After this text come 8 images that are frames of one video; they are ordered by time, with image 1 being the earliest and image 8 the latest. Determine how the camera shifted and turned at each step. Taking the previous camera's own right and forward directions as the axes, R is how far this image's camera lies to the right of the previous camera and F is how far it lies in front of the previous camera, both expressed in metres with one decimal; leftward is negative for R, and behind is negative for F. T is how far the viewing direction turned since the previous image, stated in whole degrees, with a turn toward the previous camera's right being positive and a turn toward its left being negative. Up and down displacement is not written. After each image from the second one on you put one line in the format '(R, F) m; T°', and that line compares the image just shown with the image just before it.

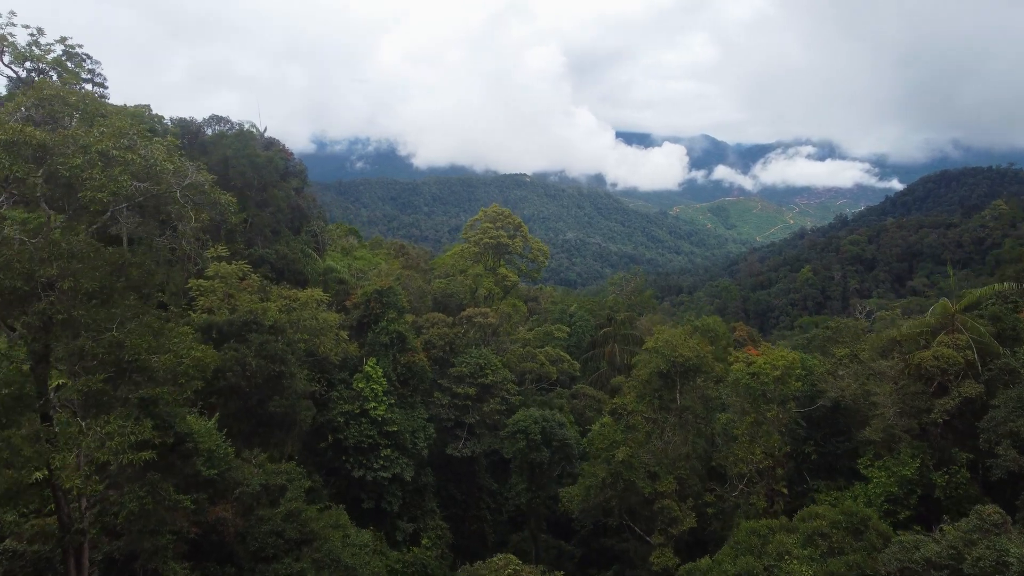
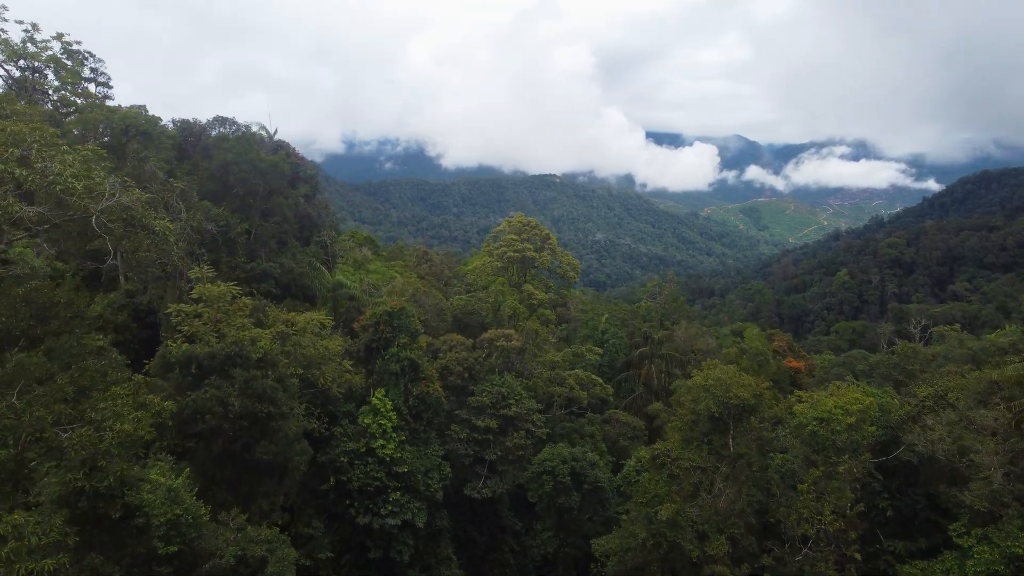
(+0.1, +2.2) m; -2°
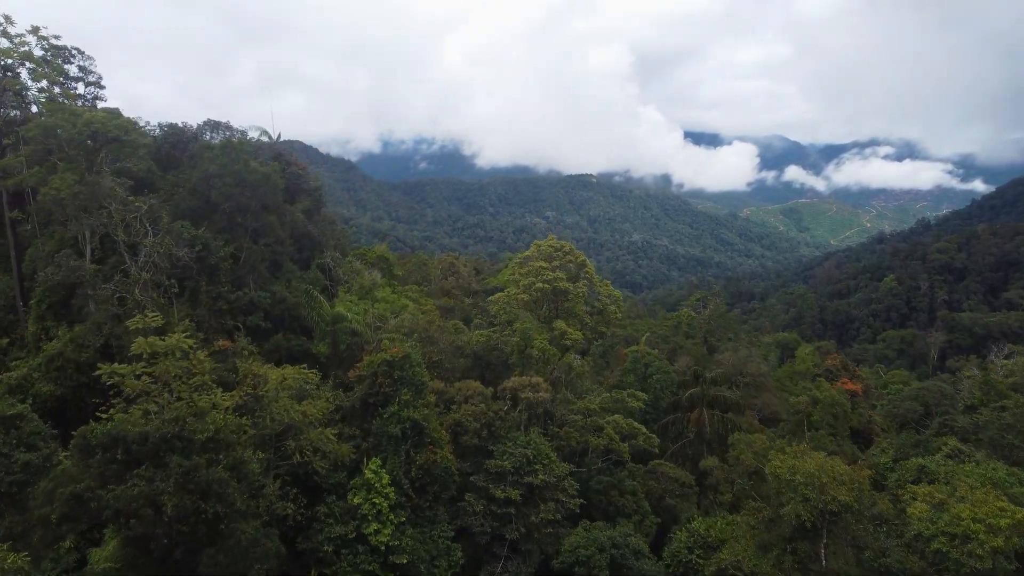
(+0.1, +3.2) m; -3°
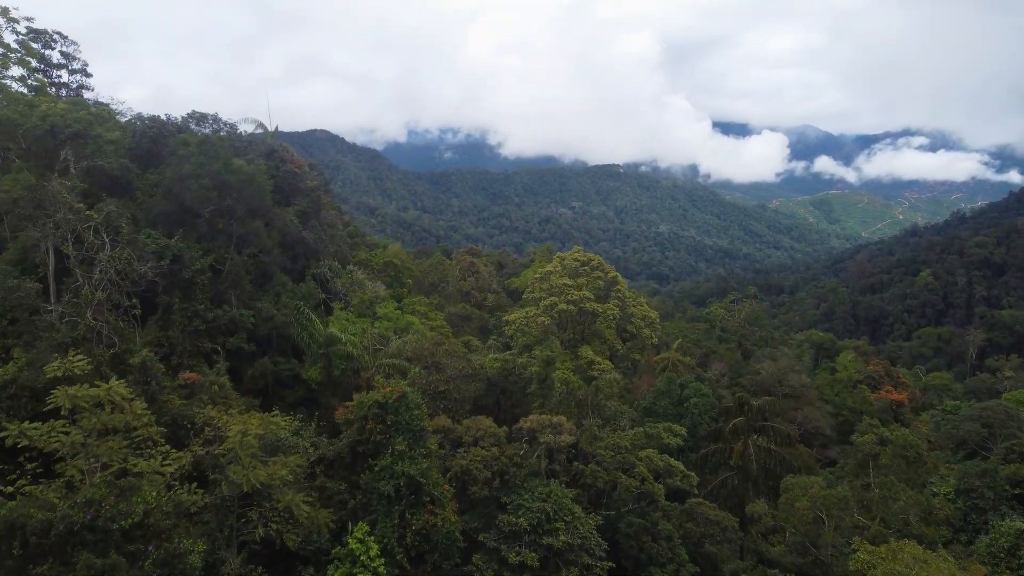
(+0.1, +2.4) m; -2°
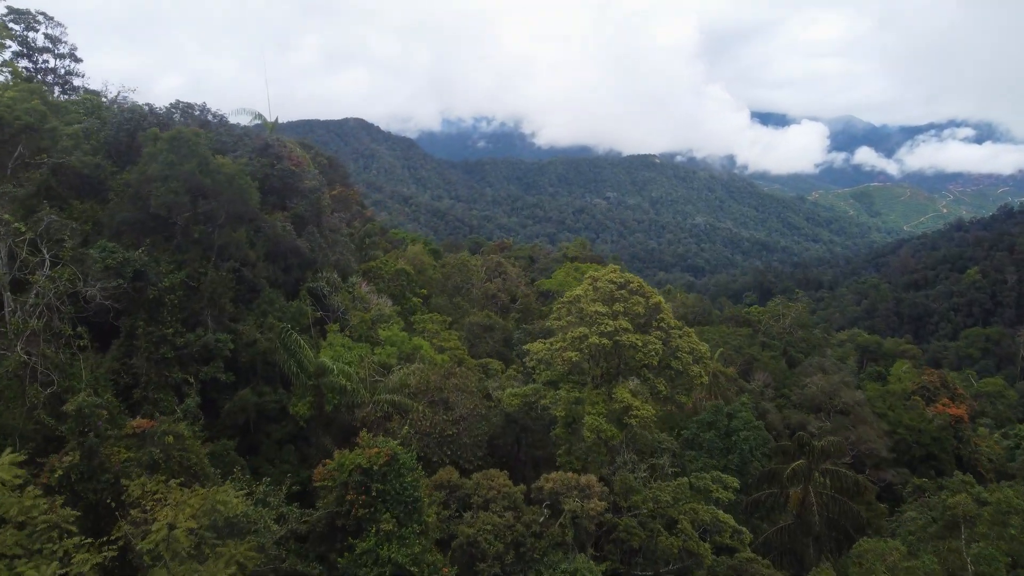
(+0.2, +2.5) m; -2°
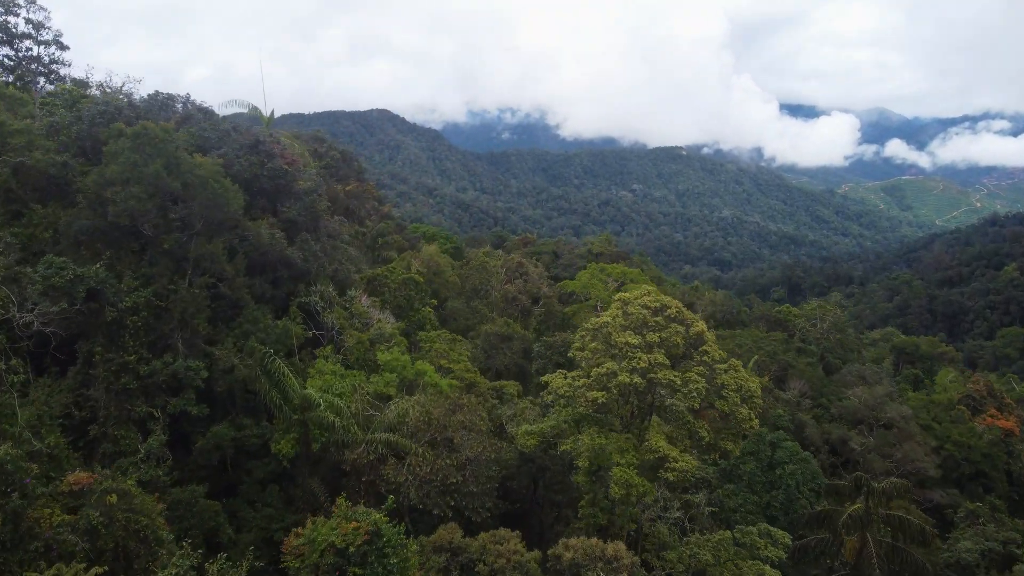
(+0.1, +1.9) m; -2°
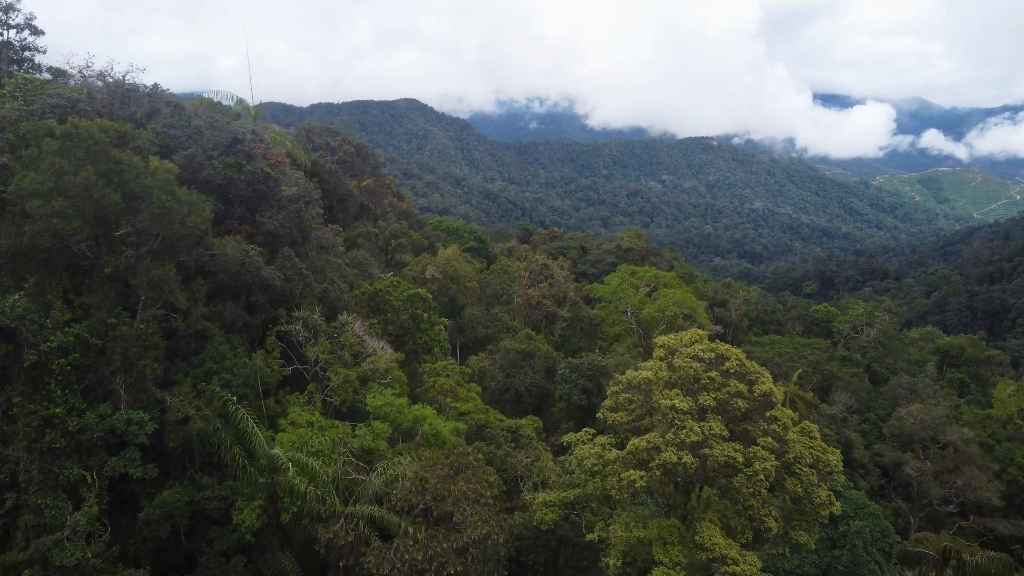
(+0.1, +2.3) m; -2°
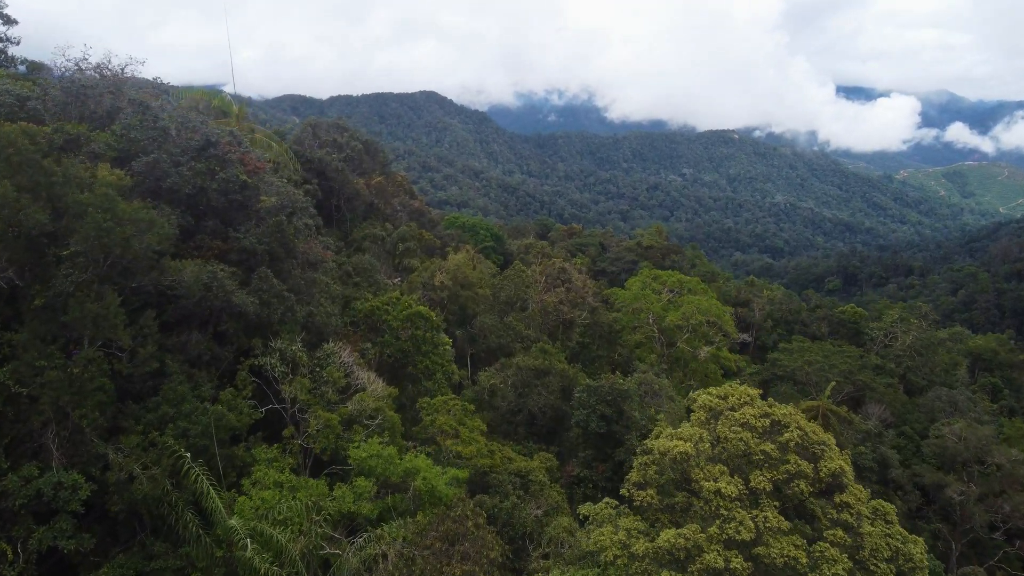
(+0.1, +1.7) m; -1°
